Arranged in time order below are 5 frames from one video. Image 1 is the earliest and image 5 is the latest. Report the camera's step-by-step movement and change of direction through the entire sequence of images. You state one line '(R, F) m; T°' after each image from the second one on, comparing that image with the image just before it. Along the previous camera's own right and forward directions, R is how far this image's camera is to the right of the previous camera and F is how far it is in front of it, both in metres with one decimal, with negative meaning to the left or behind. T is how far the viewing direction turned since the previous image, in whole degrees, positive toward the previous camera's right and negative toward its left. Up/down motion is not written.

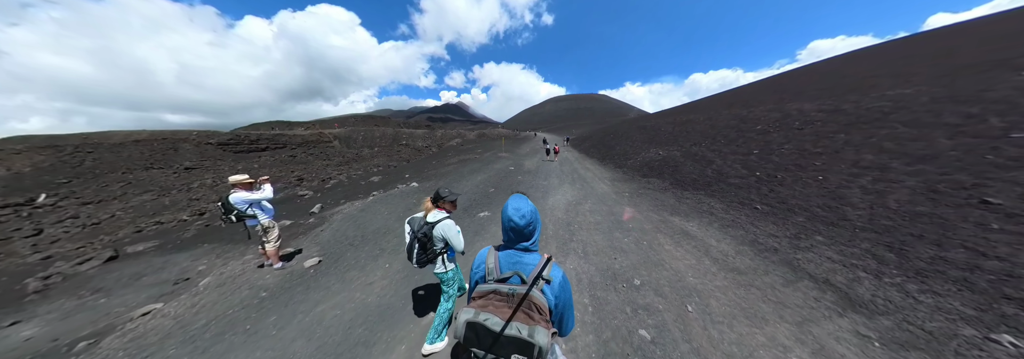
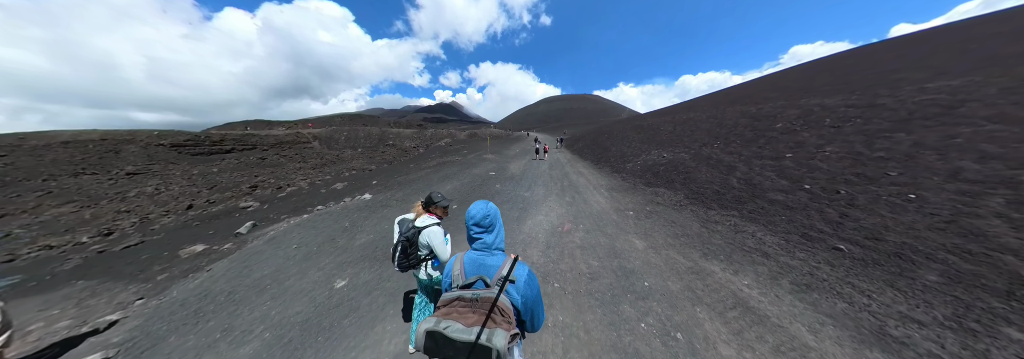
(+0.9, +2.1) m; +1°
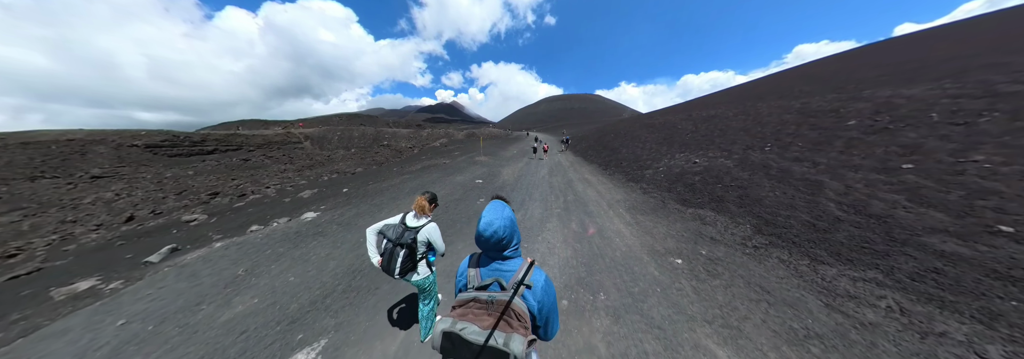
(+0.5, +2.2) m; -1°
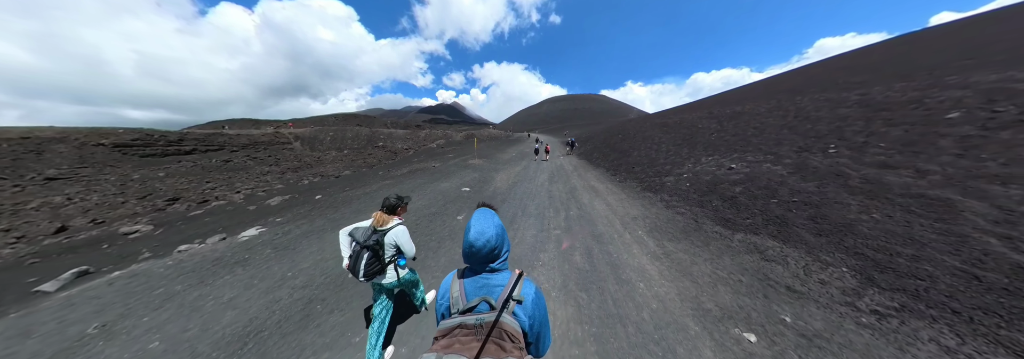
(+0.4, +1.5) m; -1°
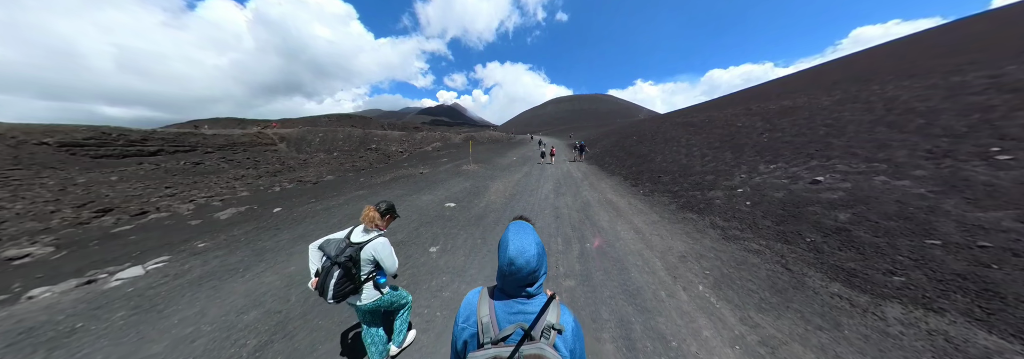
(+0.3, +1.8) m; -1°
